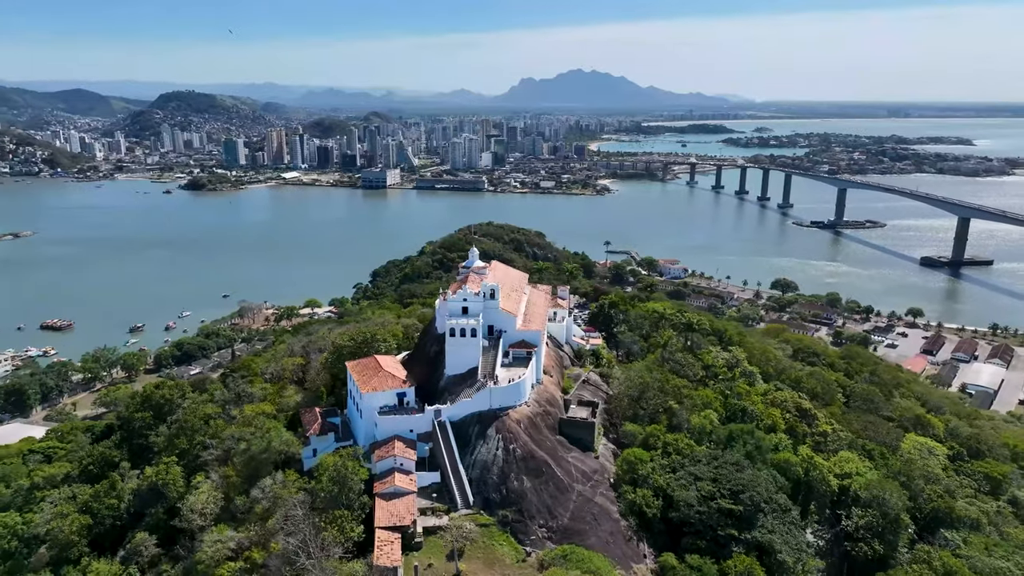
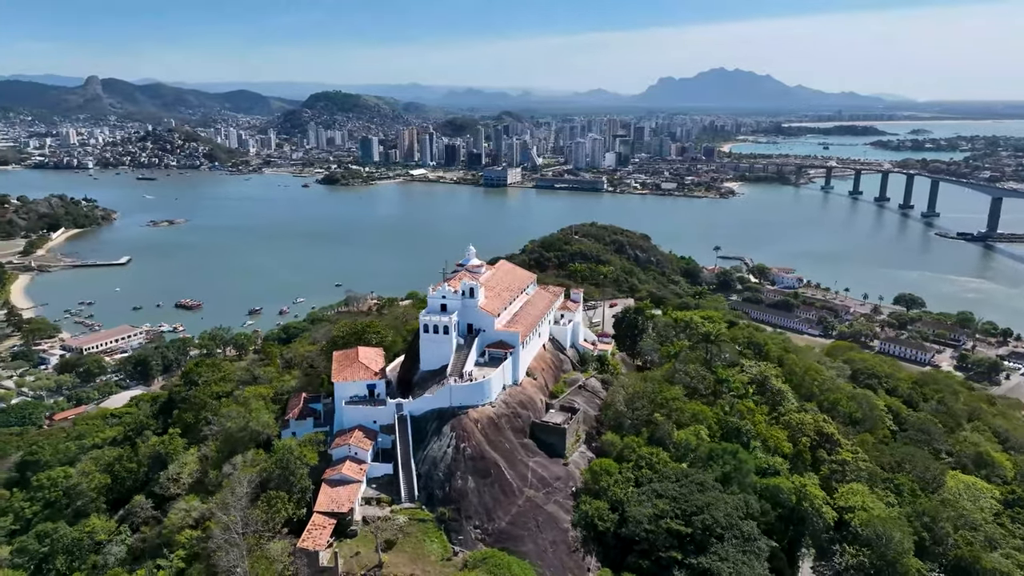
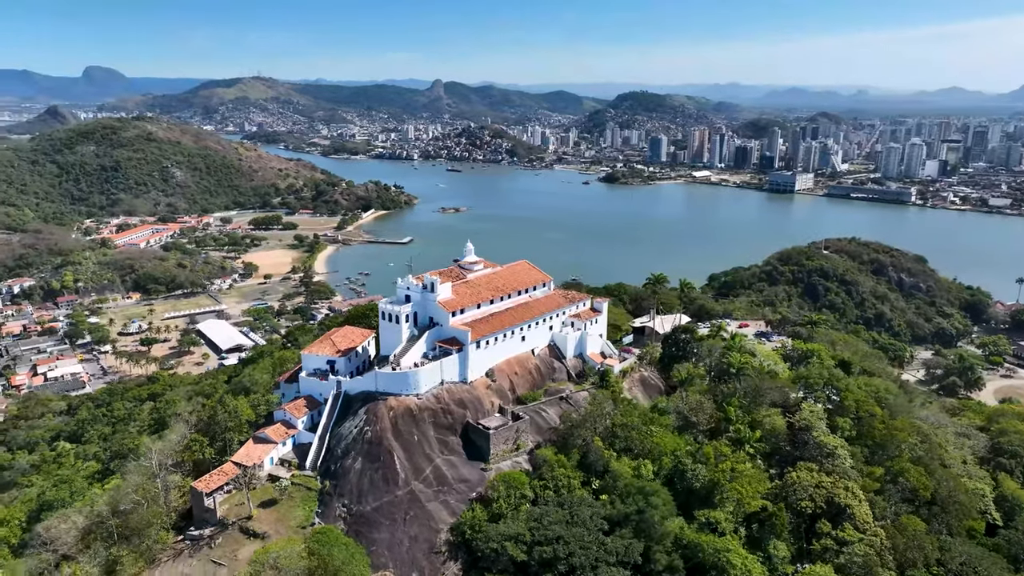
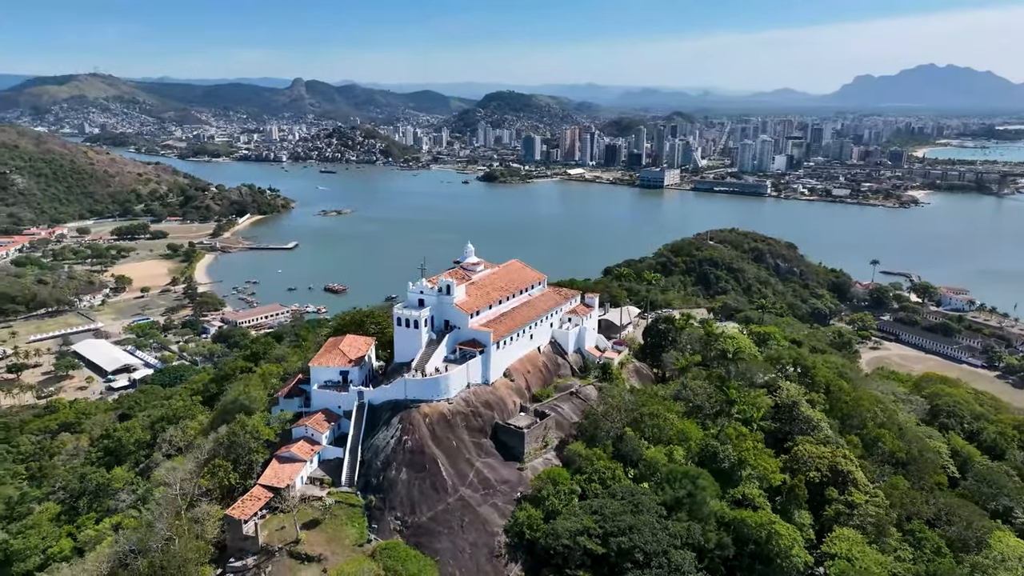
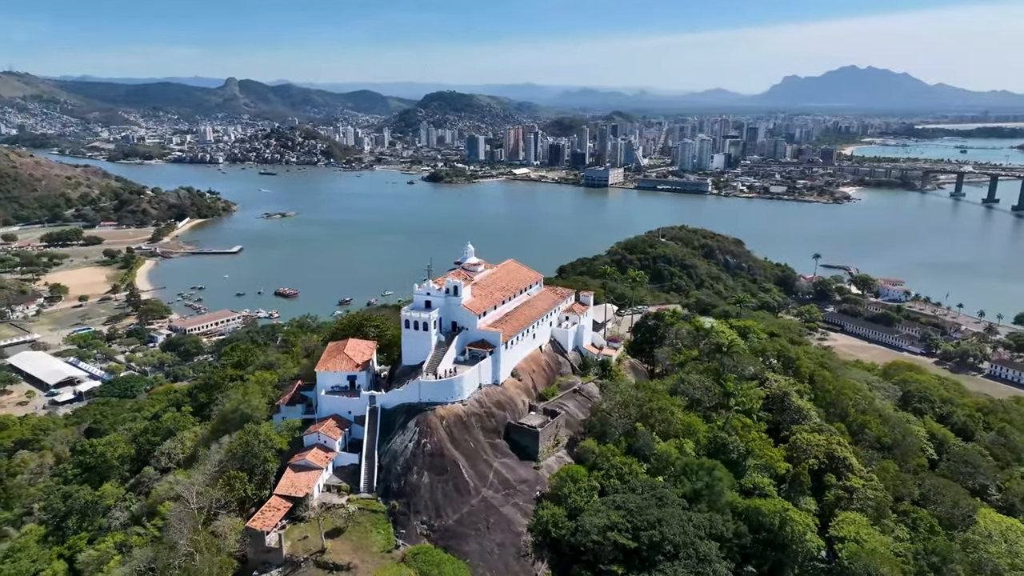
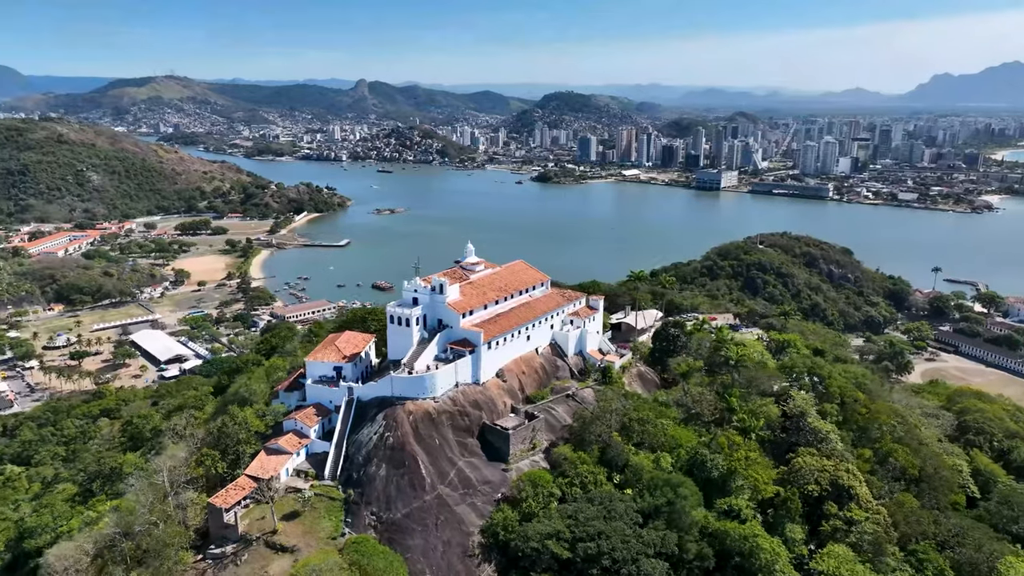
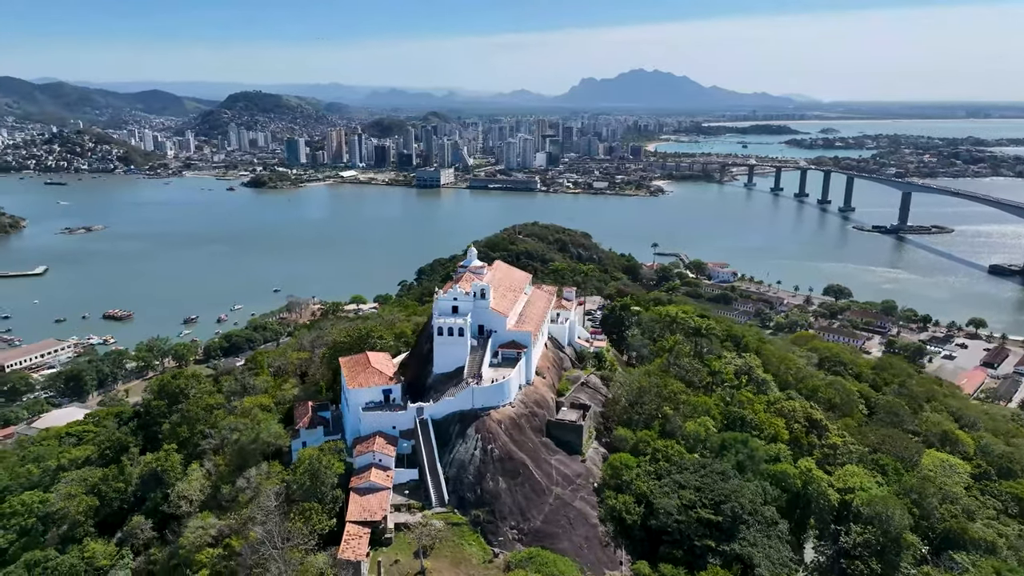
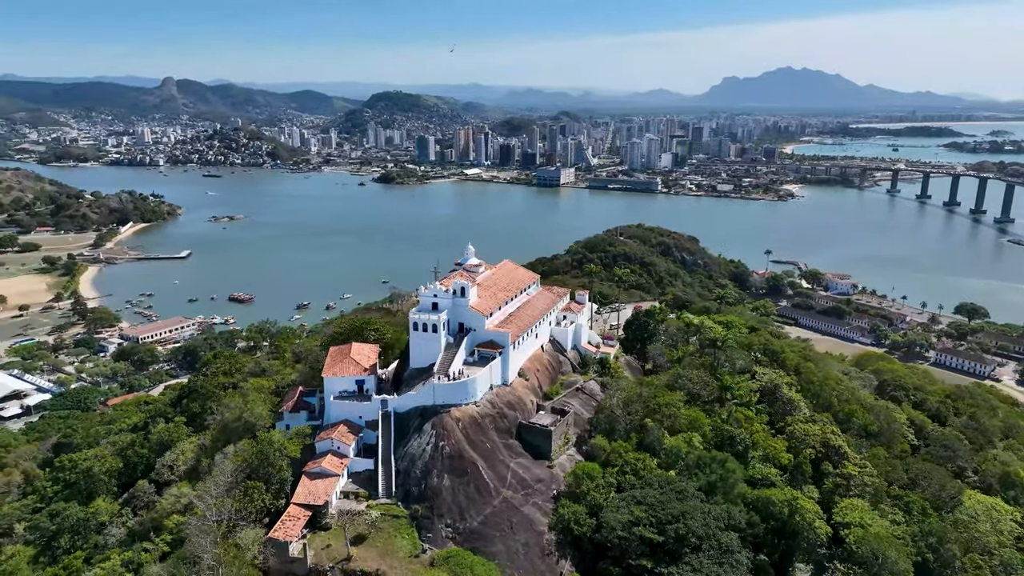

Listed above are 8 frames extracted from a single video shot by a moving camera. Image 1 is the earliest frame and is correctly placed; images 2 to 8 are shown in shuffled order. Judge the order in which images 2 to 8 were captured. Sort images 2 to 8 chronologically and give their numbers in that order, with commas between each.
7, 2, 8, 5, 4, 6, 3
